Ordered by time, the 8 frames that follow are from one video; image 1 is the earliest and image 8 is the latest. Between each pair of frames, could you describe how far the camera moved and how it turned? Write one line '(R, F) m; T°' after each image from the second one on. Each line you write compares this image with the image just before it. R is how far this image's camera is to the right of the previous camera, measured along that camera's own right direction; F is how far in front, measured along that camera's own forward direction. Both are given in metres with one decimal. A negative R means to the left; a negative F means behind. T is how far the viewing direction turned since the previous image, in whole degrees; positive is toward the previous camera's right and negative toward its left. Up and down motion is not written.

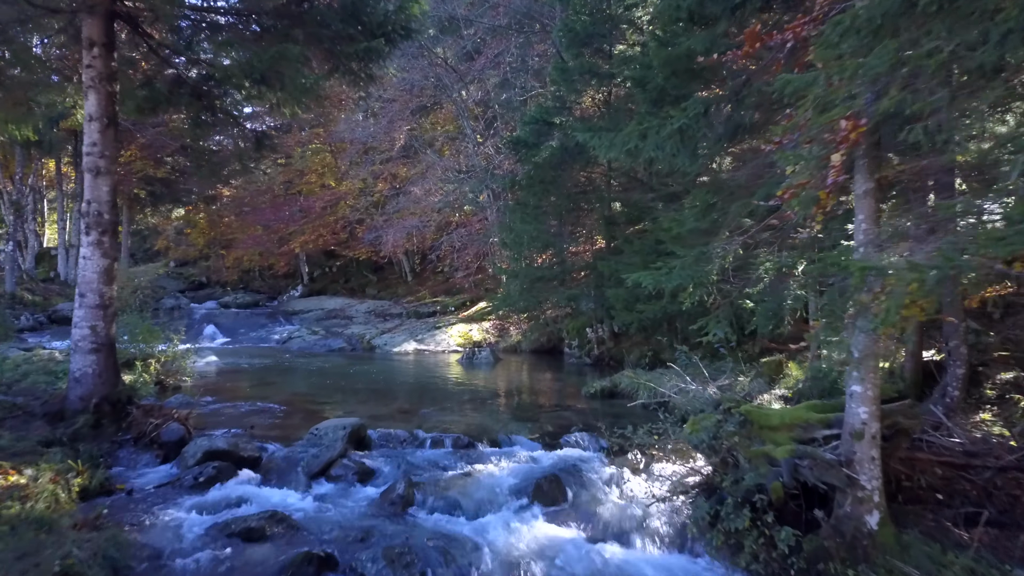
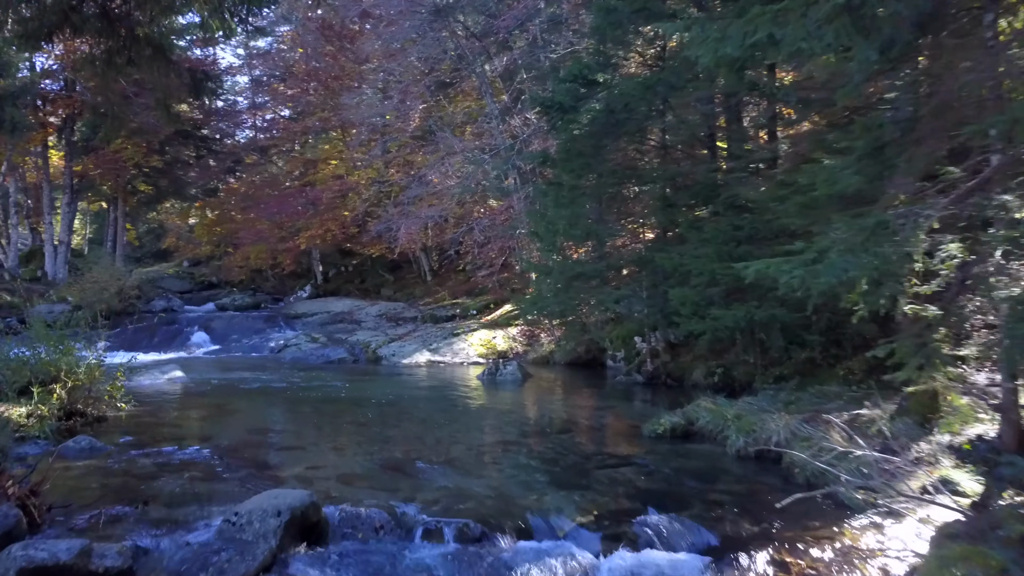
(-0.1, +2.8) m; -2°
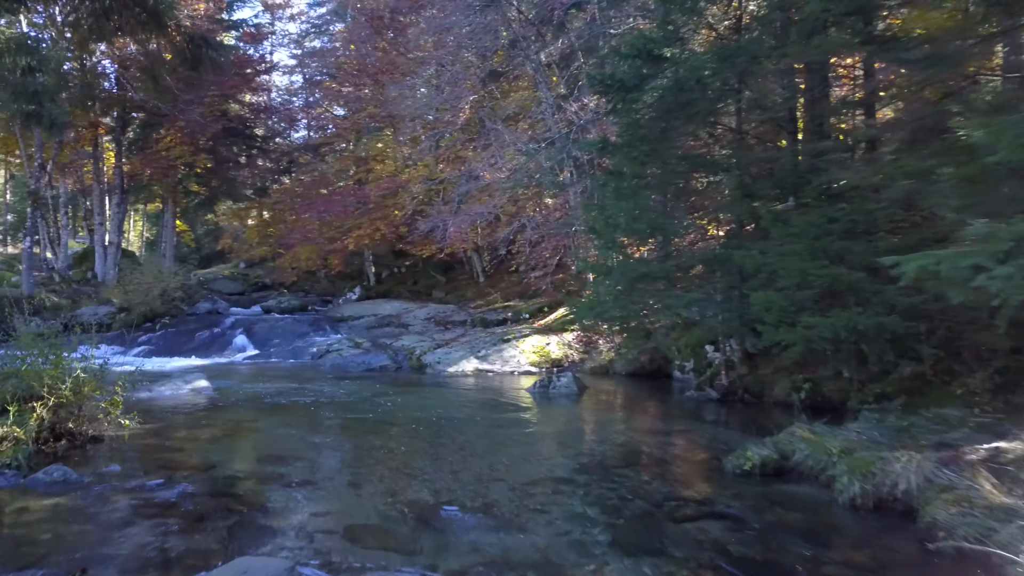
(0.0, +1.2) m; -4°
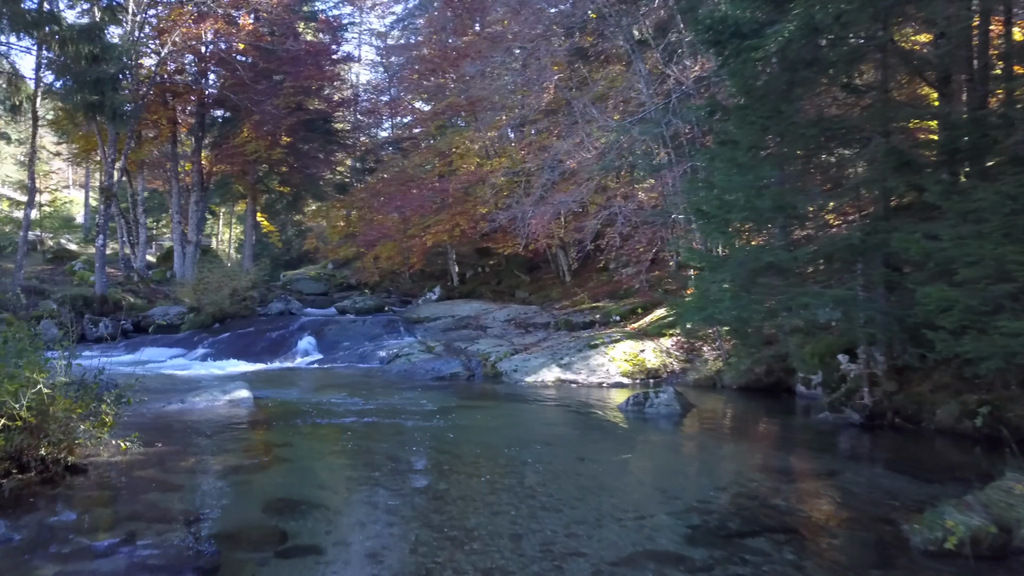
(0.0, +1.7) m; -6°
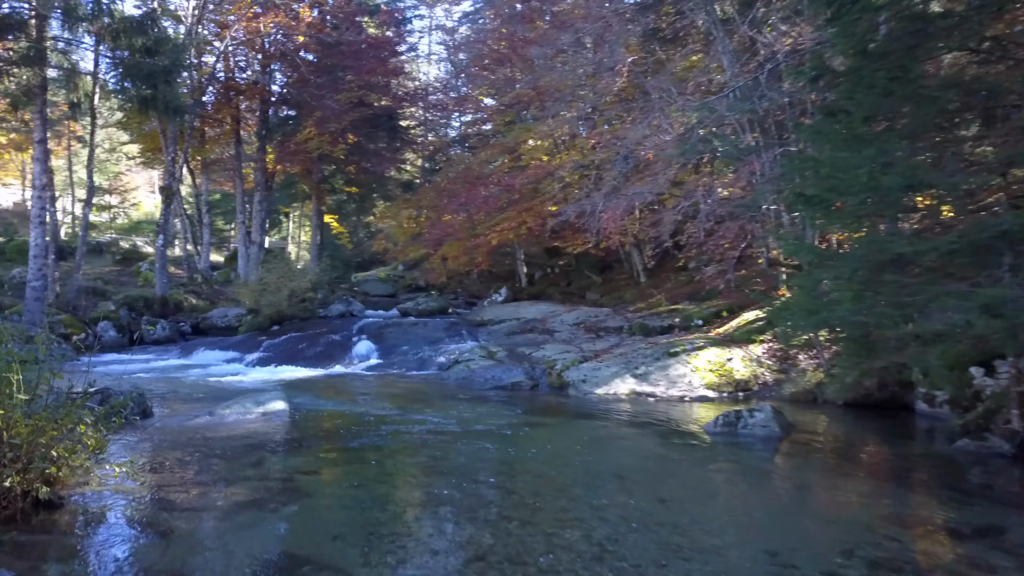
(+0.1, +1.2) m; -5°
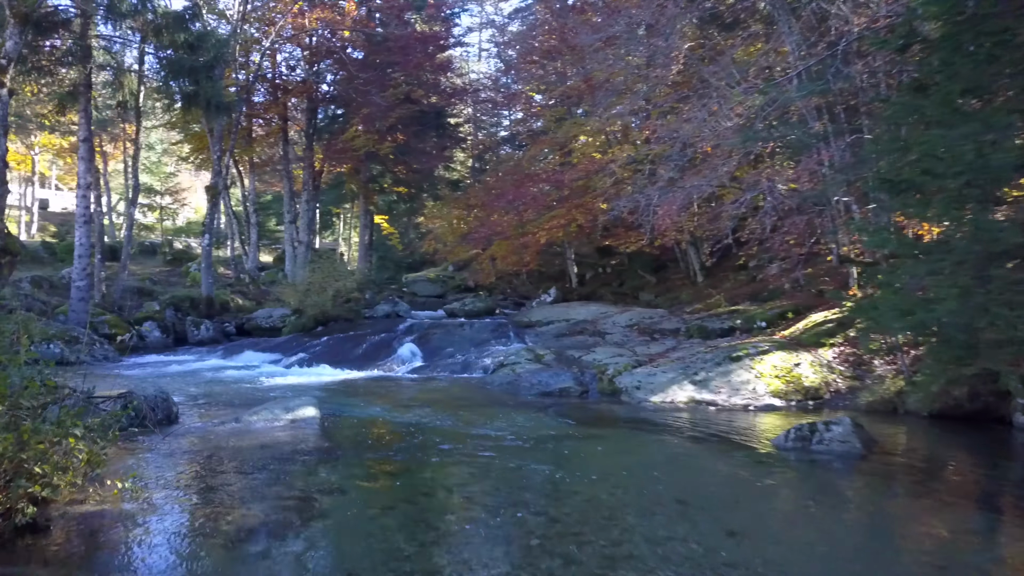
(0.0, +0.7) m; -4°
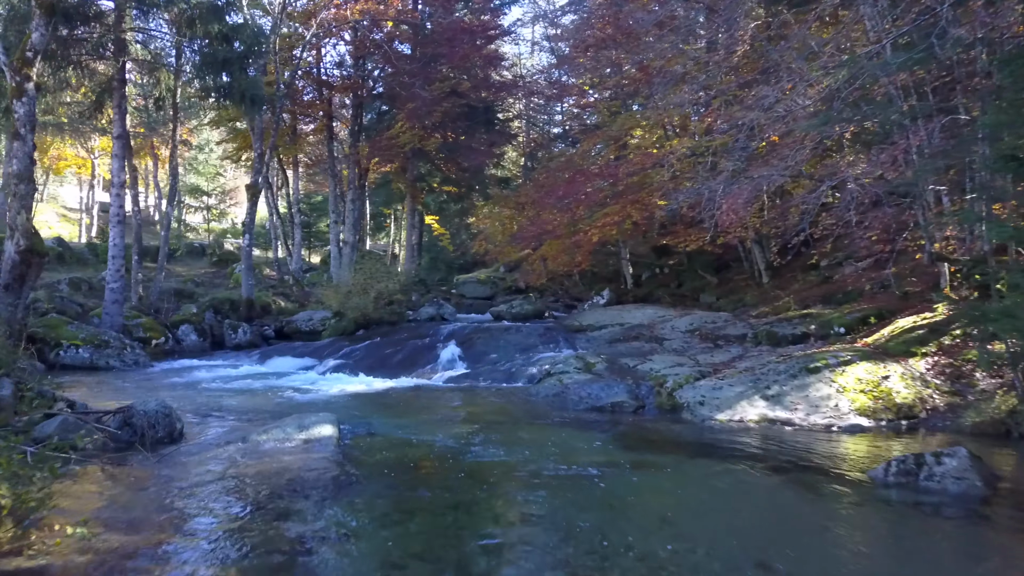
(+0.1, +1.0) m; -4°
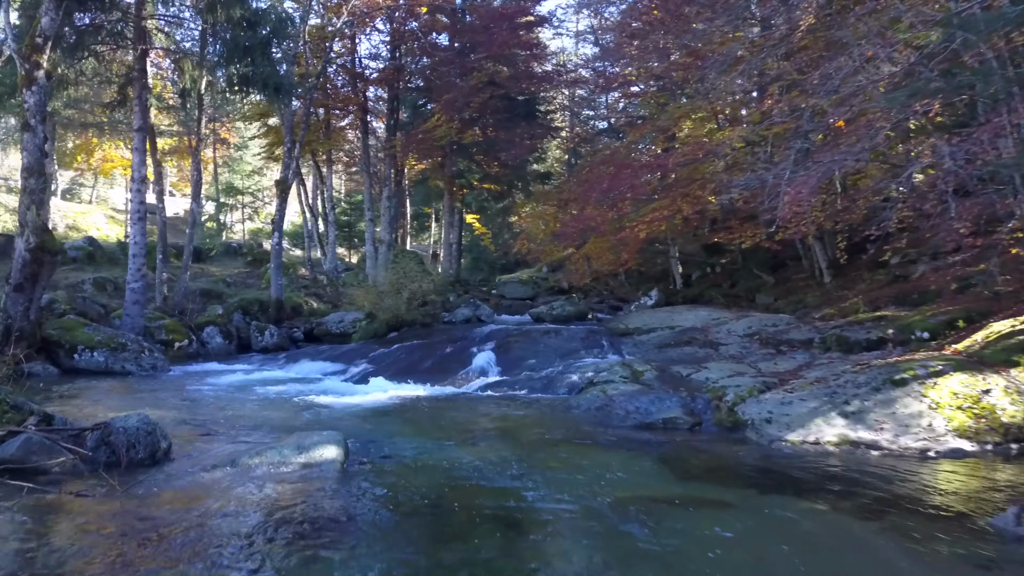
(+0.1, +1.0) m; -3°
